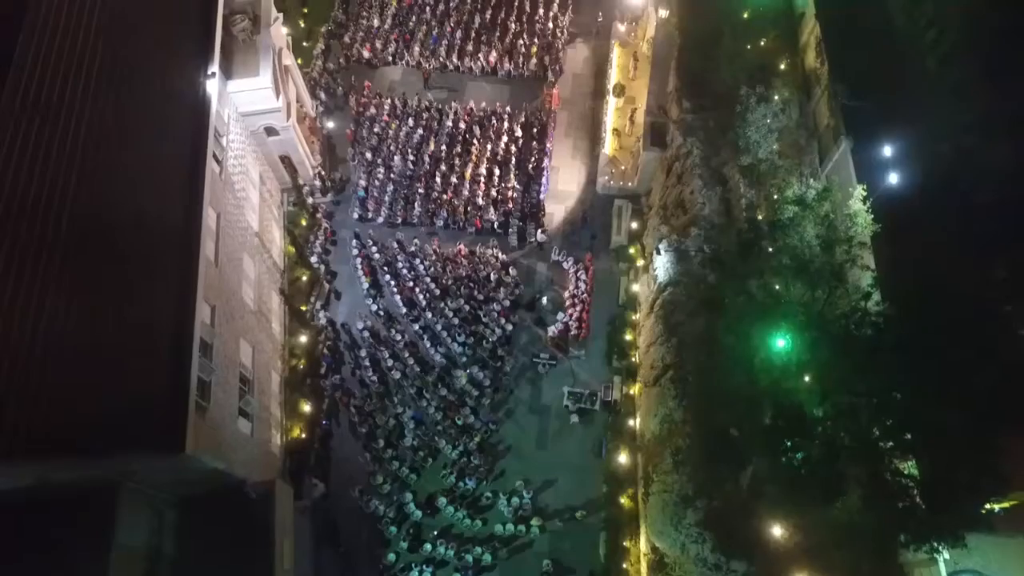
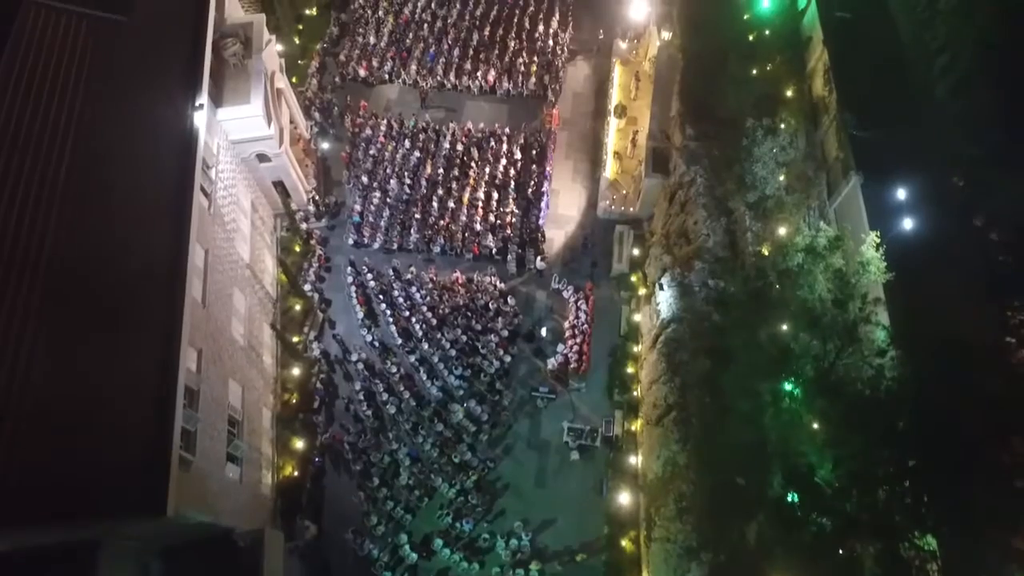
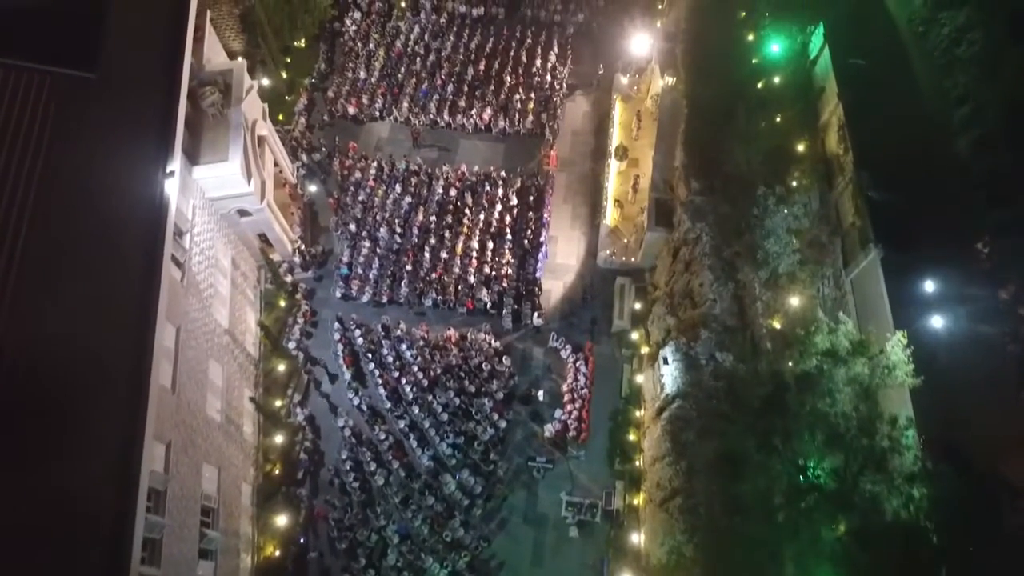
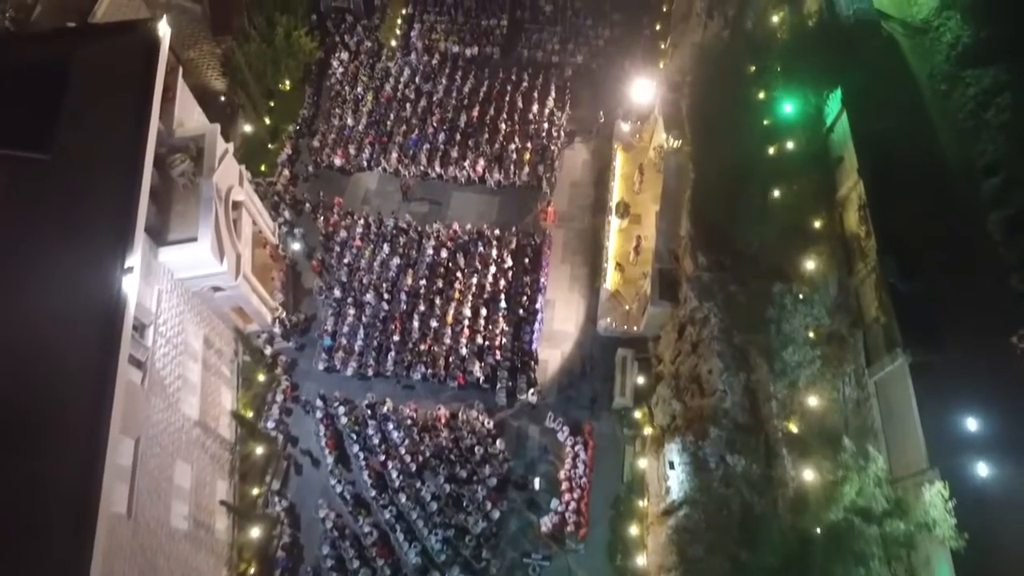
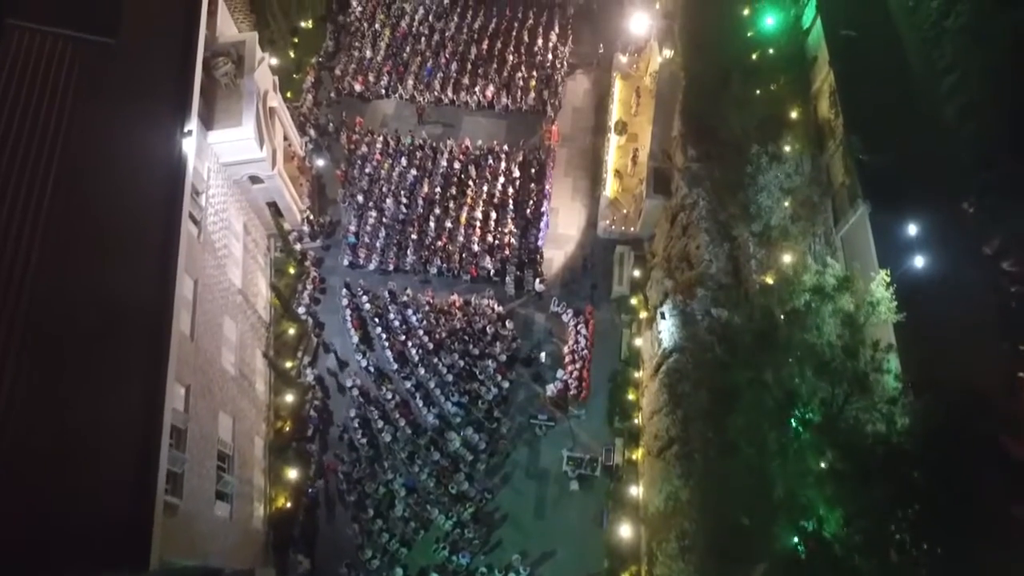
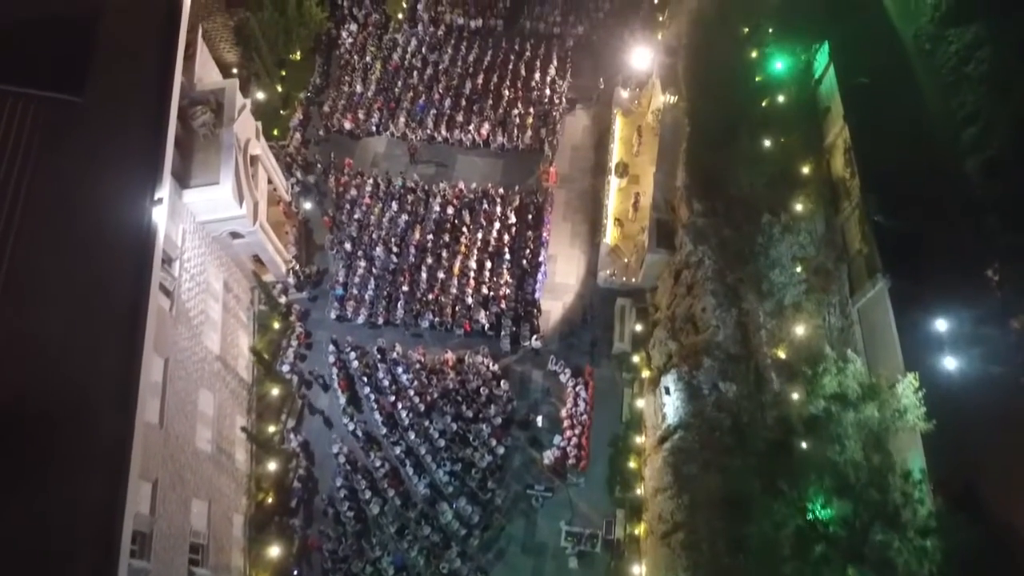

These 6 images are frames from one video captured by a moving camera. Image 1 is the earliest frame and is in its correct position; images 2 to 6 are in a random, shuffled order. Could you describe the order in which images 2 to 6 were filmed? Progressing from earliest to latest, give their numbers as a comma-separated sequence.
2, 5, 3, 6, 4
